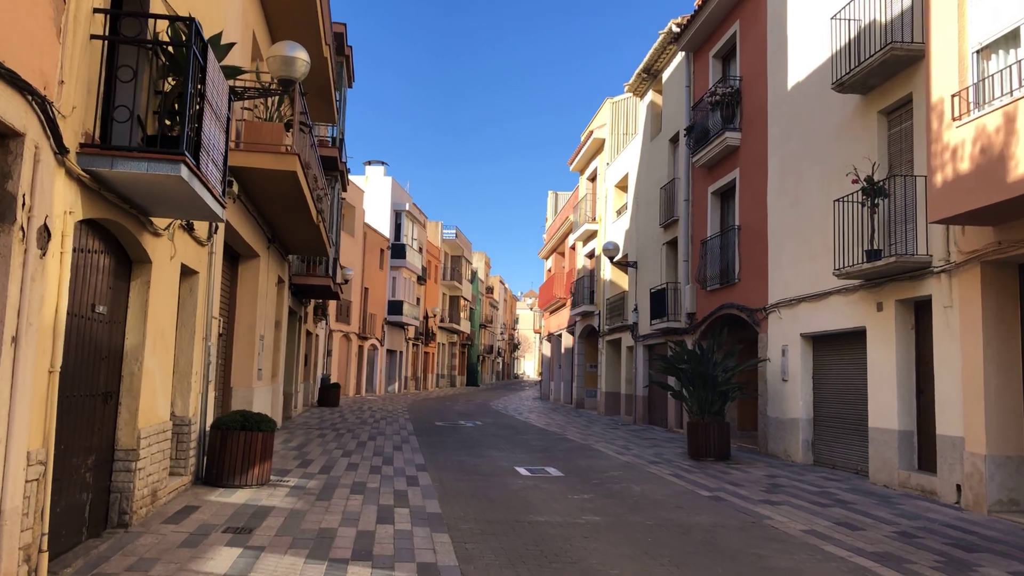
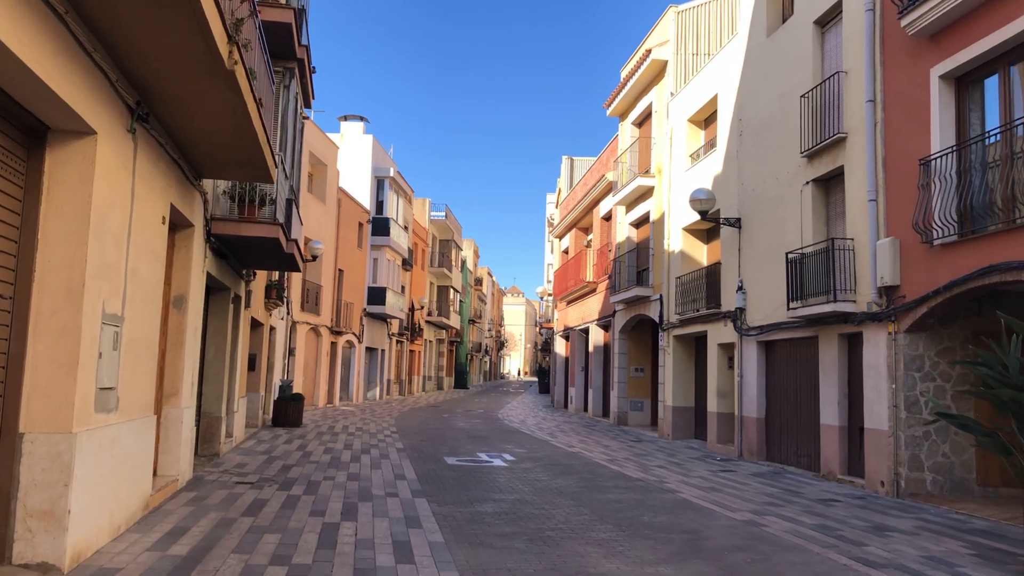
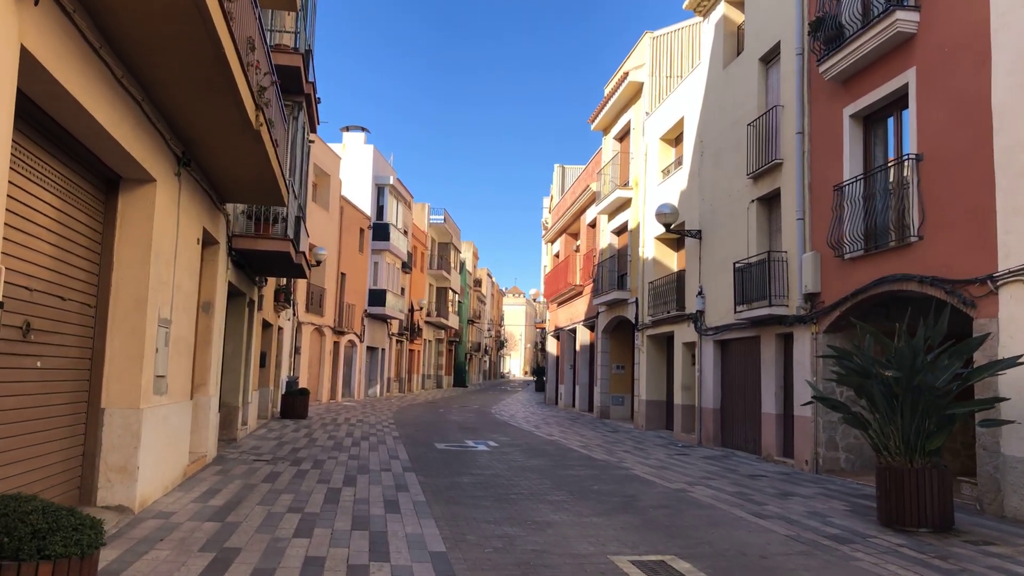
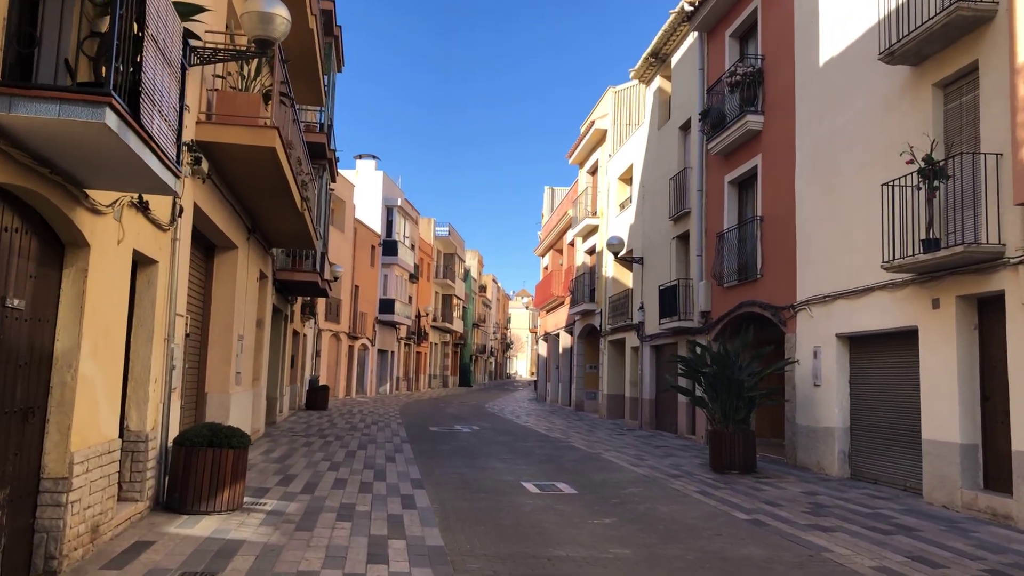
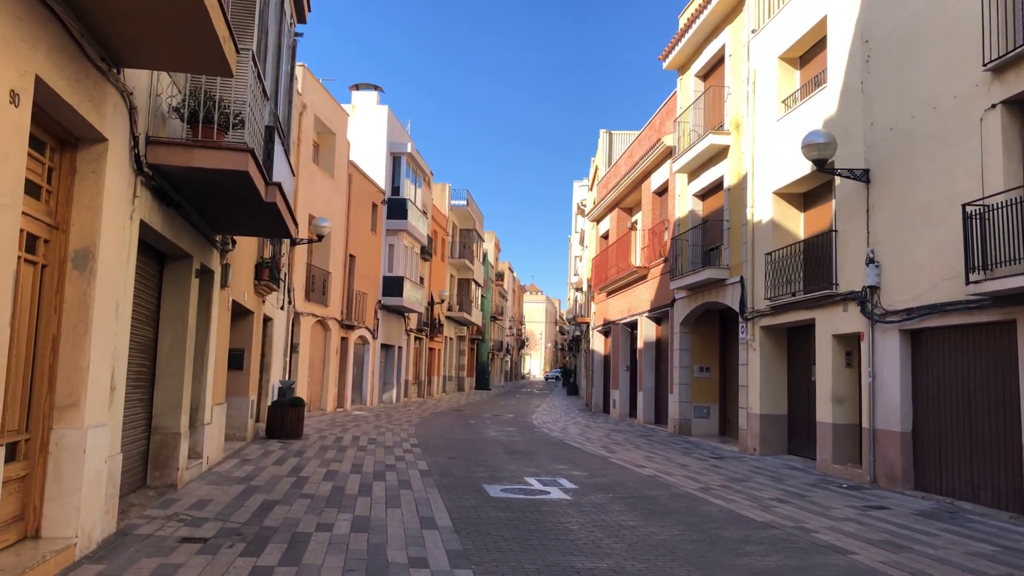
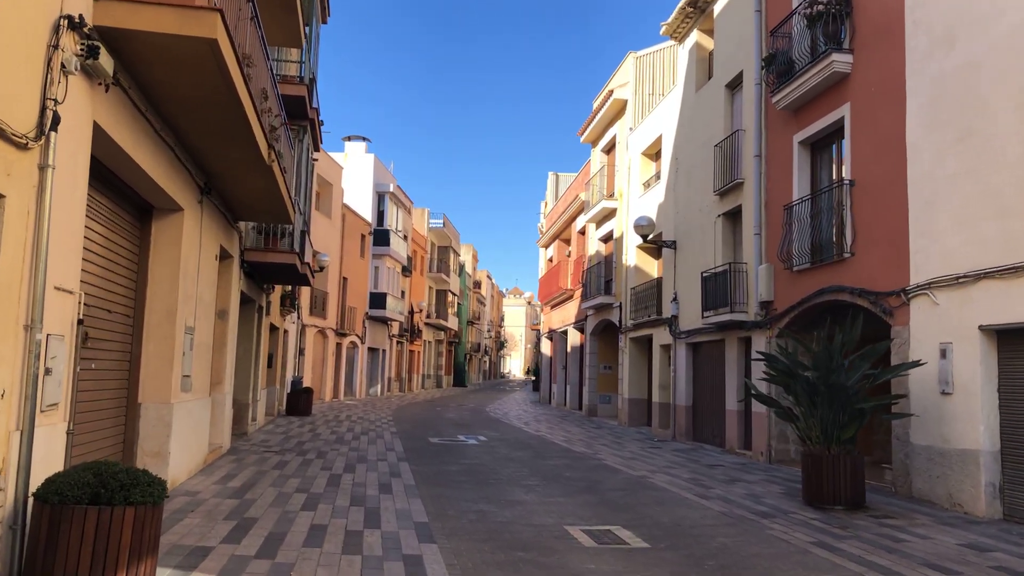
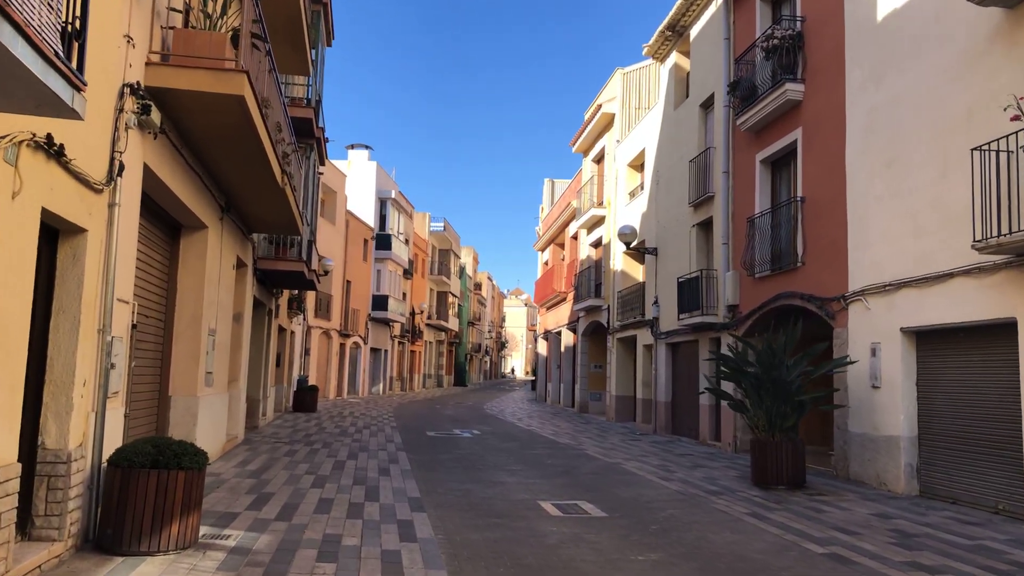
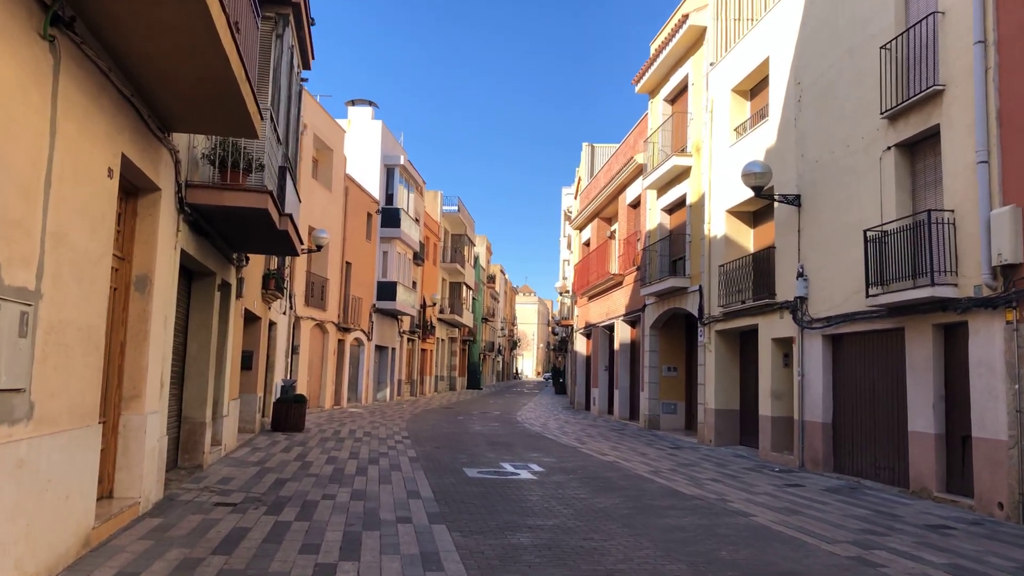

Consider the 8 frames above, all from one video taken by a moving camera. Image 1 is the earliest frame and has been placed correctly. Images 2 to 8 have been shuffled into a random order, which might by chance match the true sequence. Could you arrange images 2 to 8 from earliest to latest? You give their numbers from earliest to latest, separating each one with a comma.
4, 7, 6, 3, 2, 8, 5
